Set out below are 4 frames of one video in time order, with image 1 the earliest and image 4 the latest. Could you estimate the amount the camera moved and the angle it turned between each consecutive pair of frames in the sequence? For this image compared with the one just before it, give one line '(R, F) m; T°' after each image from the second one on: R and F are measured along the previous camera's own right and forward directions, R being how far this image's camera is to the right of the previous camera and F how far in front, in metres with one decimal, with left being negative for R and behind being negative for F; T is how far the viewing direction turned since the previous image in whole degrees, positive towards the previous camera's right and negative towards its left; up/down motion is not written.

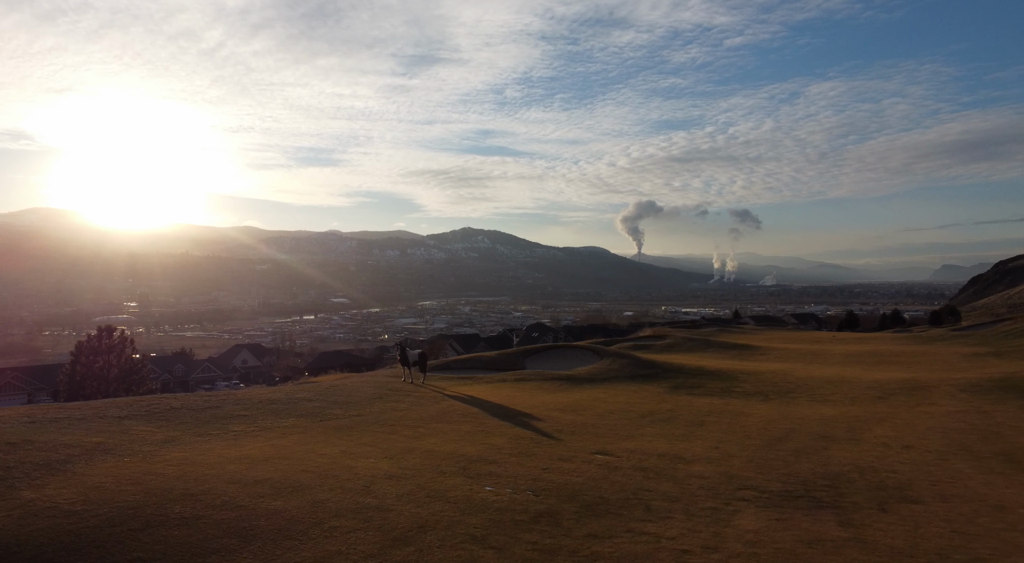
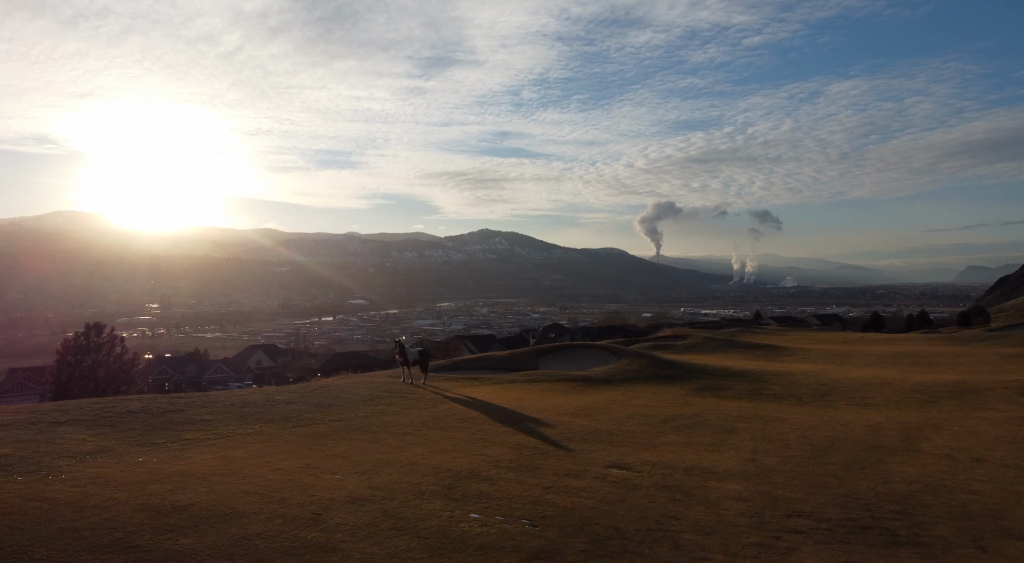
(+0.3, +1.7) m; -2°
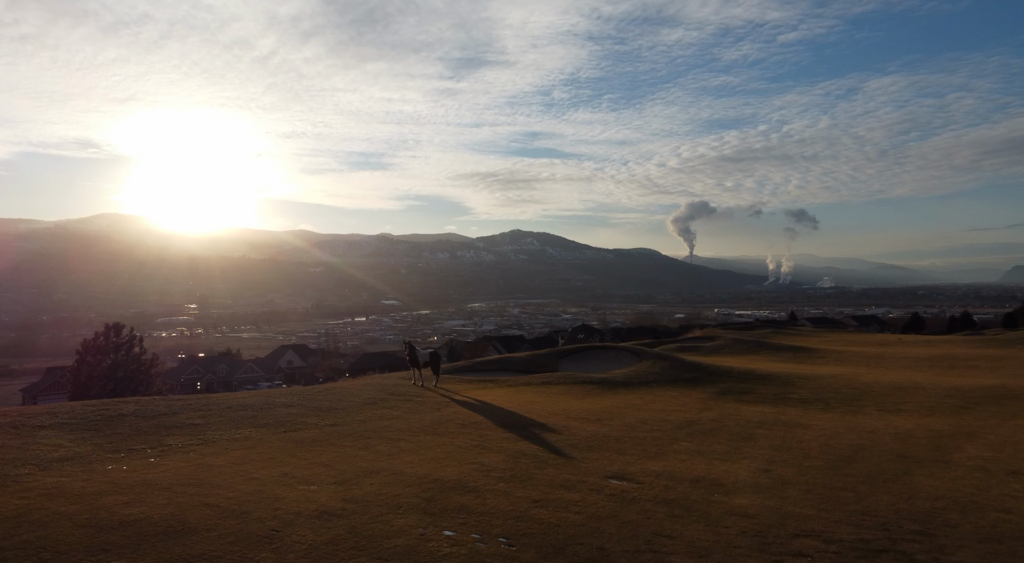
(+0.6, +0.5) m; -3°
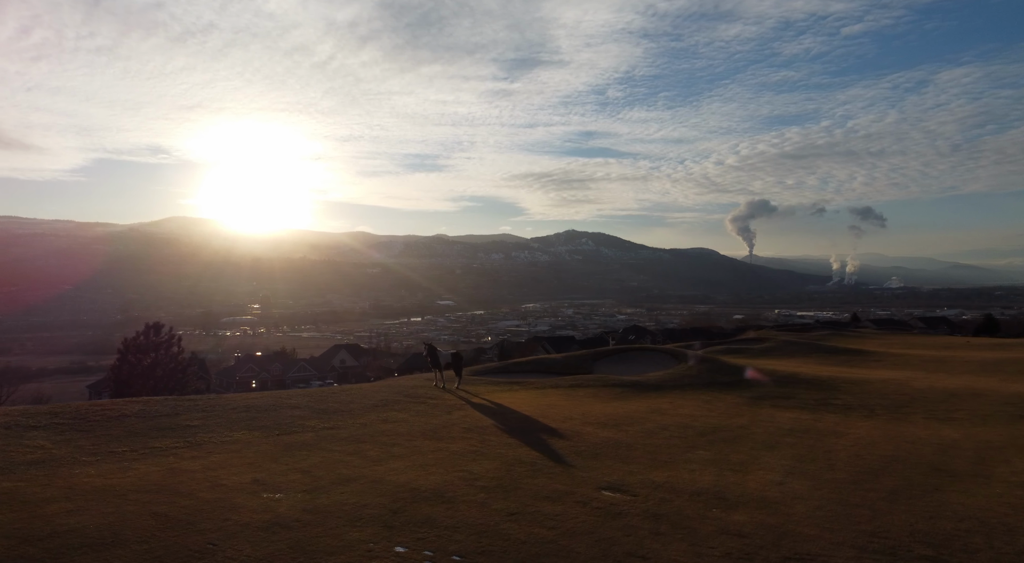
(+1.0, +0.4) m; -5°
